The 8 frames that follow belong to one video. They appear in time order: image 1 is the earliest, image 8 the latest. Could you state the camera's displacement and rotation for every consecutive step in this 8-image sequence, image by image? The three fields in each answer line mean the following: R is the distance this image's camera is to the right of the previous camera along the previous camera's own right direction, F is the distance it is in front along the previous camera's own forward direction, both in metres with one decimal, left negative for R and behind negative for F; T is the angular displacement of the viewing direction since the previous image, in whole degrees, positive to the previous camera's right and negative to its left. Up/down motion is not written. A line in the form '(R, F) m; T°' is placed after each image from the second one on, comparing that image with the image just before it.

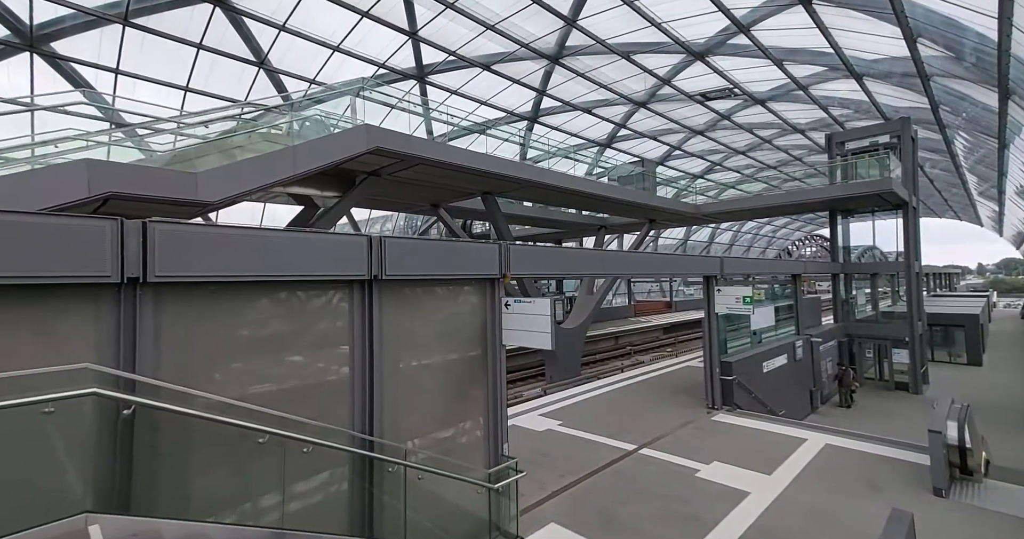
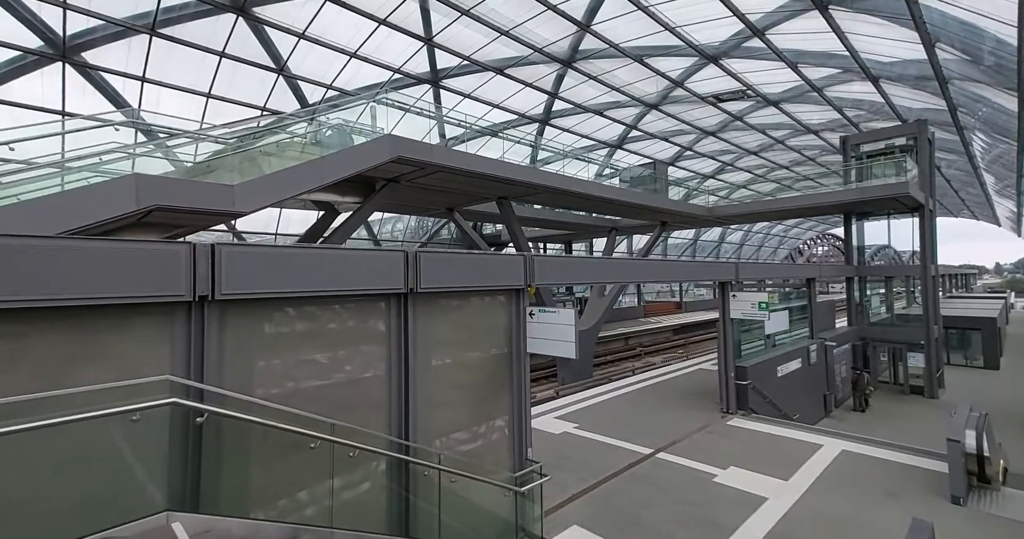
(-0.2, -0.3) m; -1°
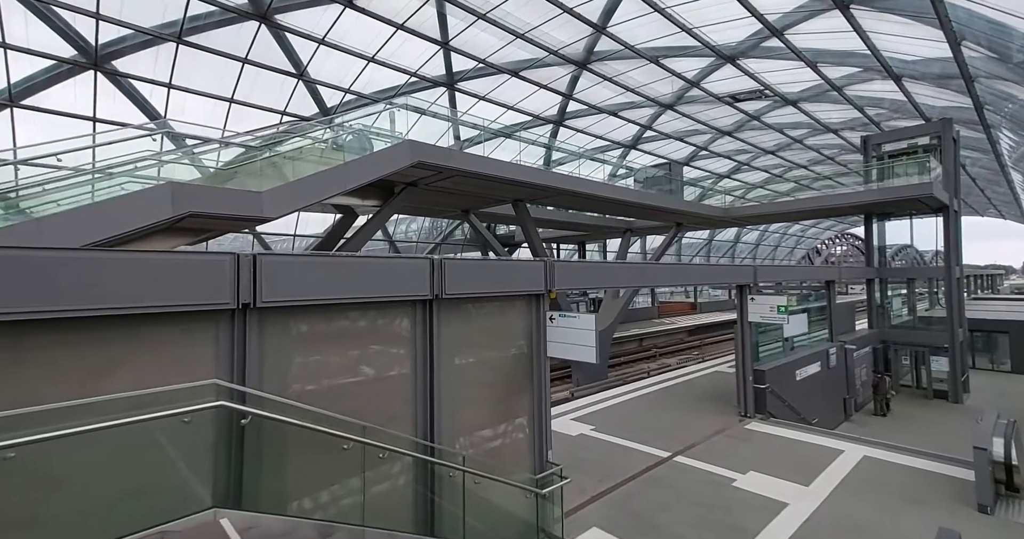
(-0.1, -0.1) m; -2°
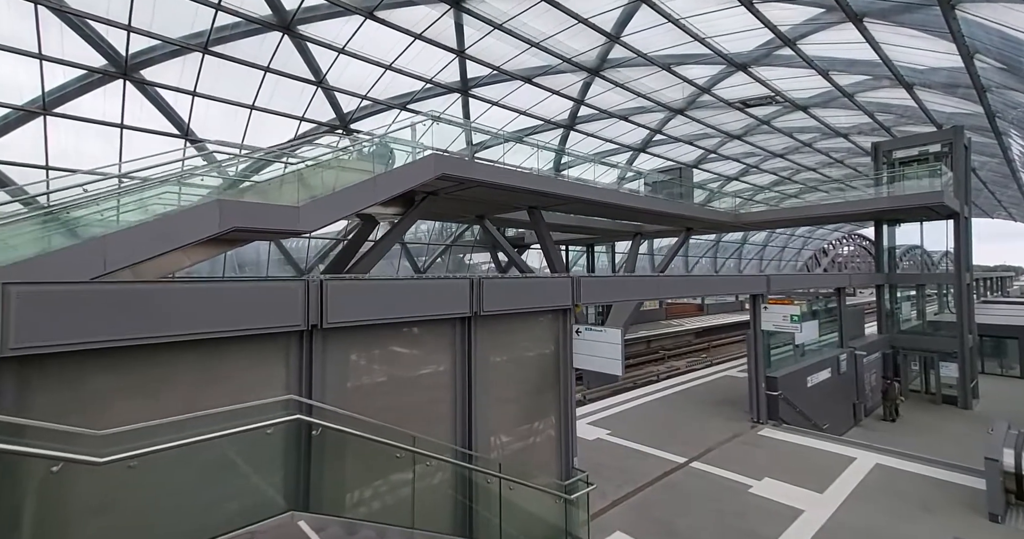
(-0.4, -0.4) m; -1°
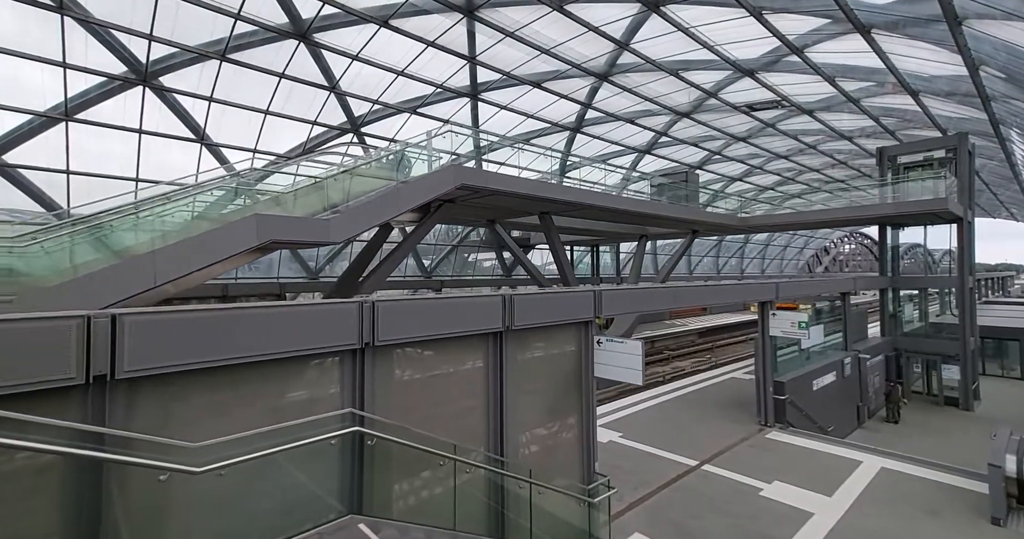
(-0.4, -0.4) m; 0°
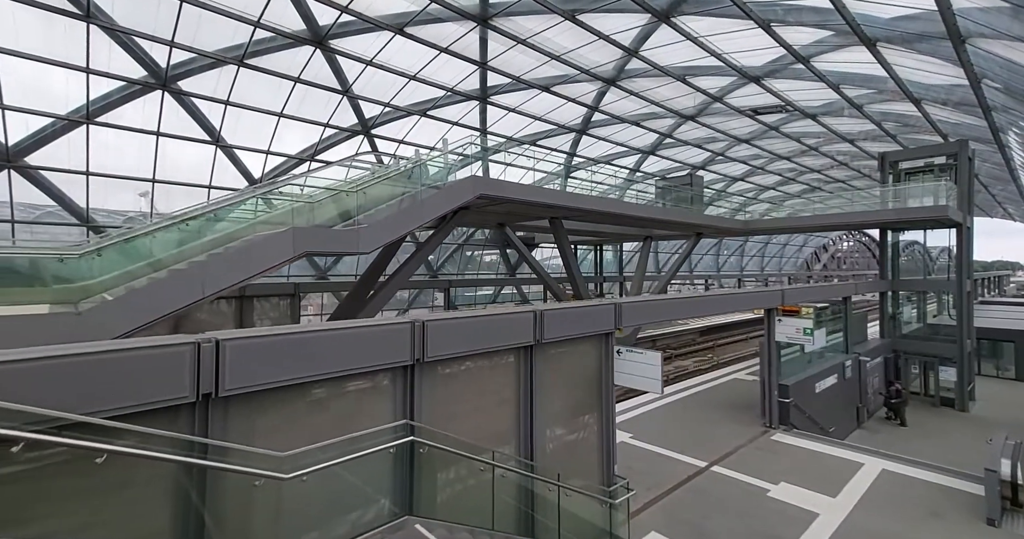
(-0.5, -0.5) m; 0°
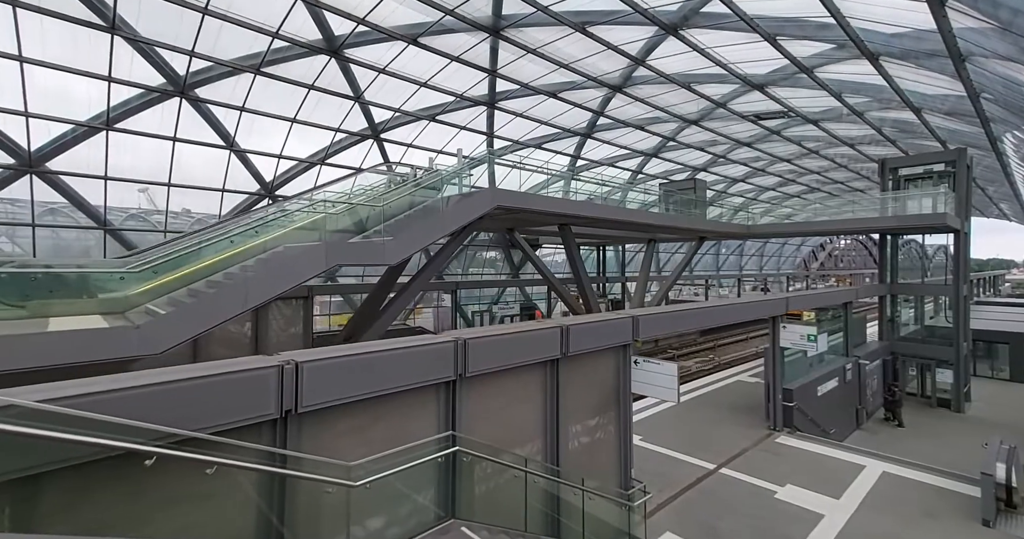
(-0.5, -0.5) m; 0°
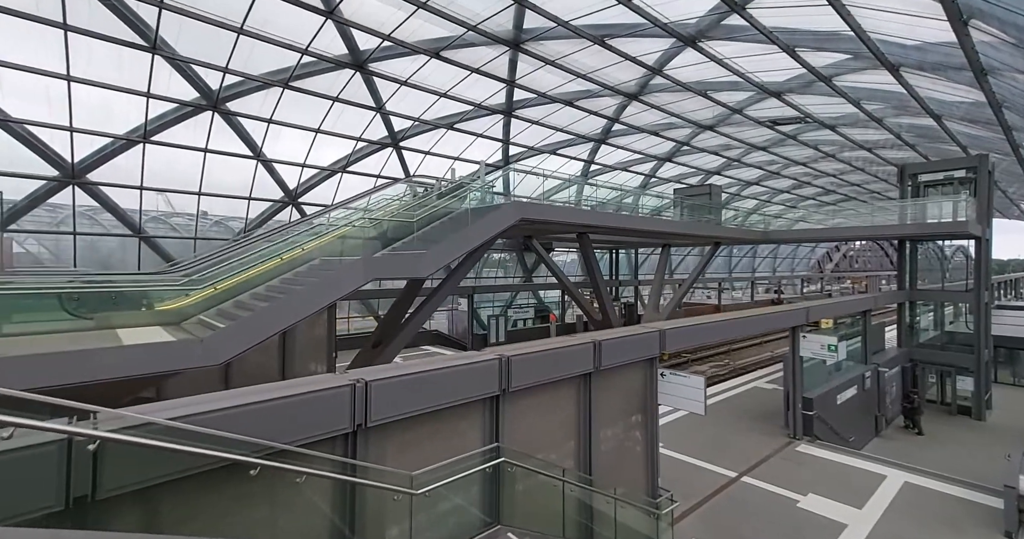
(-0.4, -0.4) m; -1°
